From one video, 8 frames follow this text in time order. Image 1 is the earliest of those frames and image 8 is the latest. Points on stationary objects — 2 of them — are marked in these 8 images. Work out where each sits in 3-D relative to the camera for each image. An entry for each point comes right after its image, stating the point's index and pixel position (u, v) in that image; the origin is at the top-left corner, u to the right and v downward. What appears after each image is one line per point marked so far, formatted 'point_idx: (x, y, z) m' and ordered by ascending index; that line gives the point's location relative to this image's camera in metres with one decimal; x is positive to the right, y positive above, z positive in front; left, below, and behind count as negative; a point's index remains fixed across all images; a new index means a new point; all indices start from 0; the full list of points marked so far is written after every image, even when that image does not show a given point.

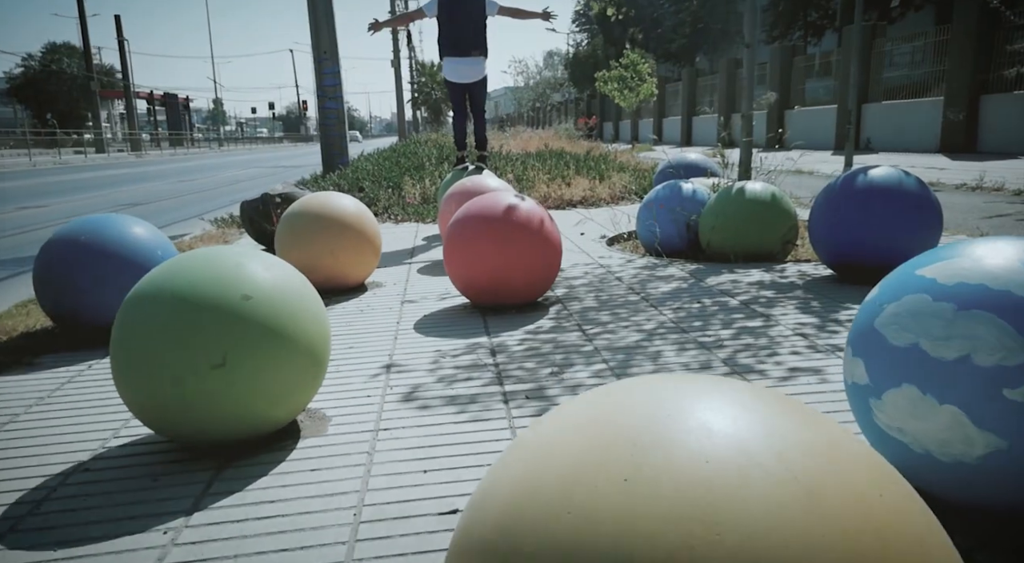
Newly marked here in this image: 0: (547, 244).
0: (+0.2, +0.3, +4.9) m
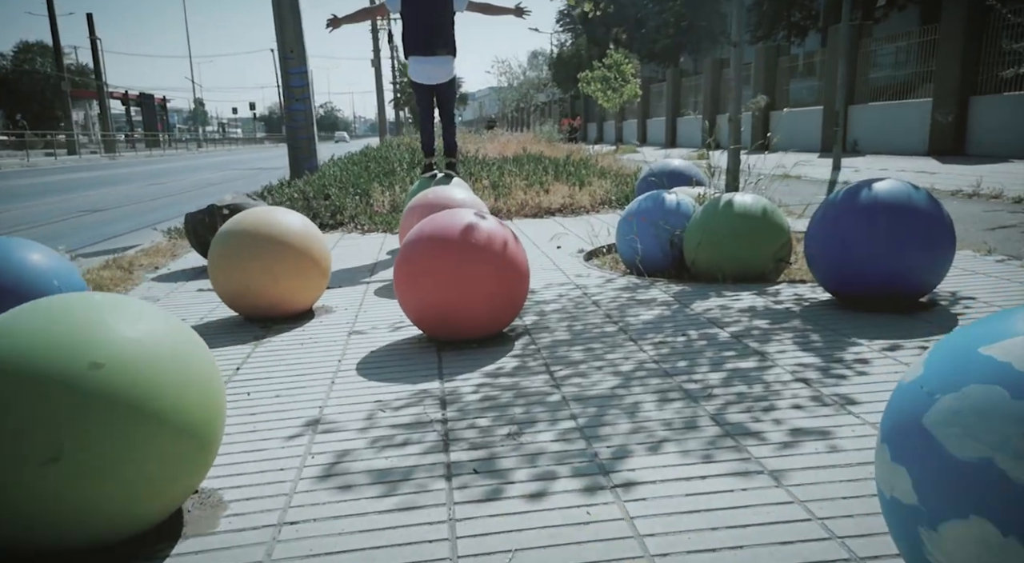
0: (0.0, +0.1, +4.3) m
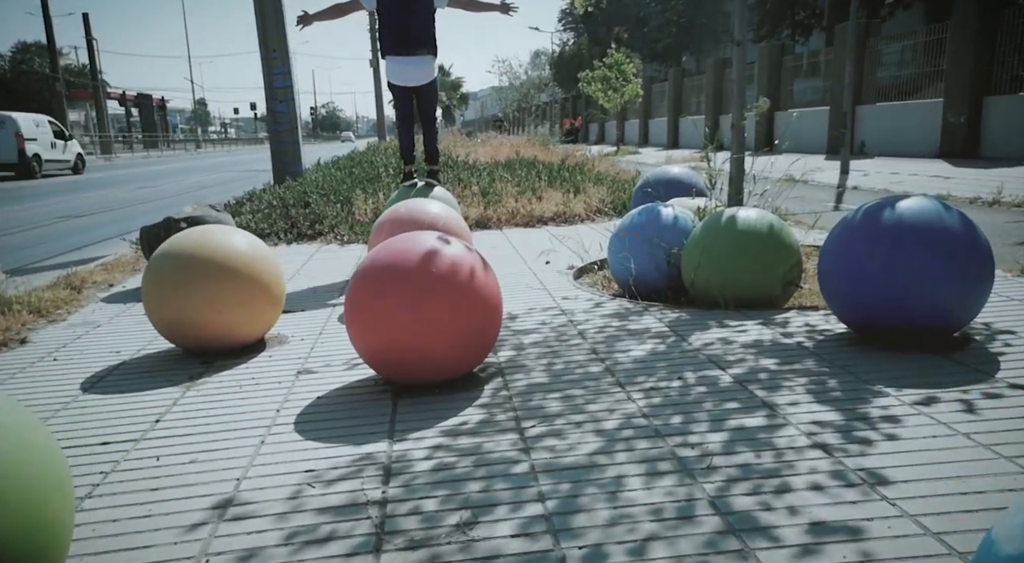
0: (-0.2, -0.1, +3.8) m
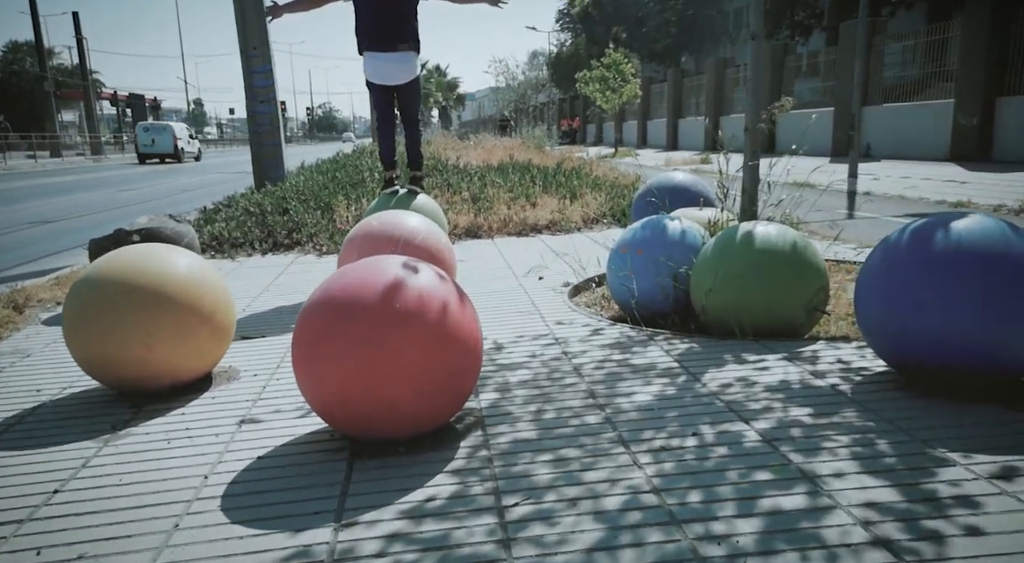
0: (-0.2, -0.2, +3.1) m
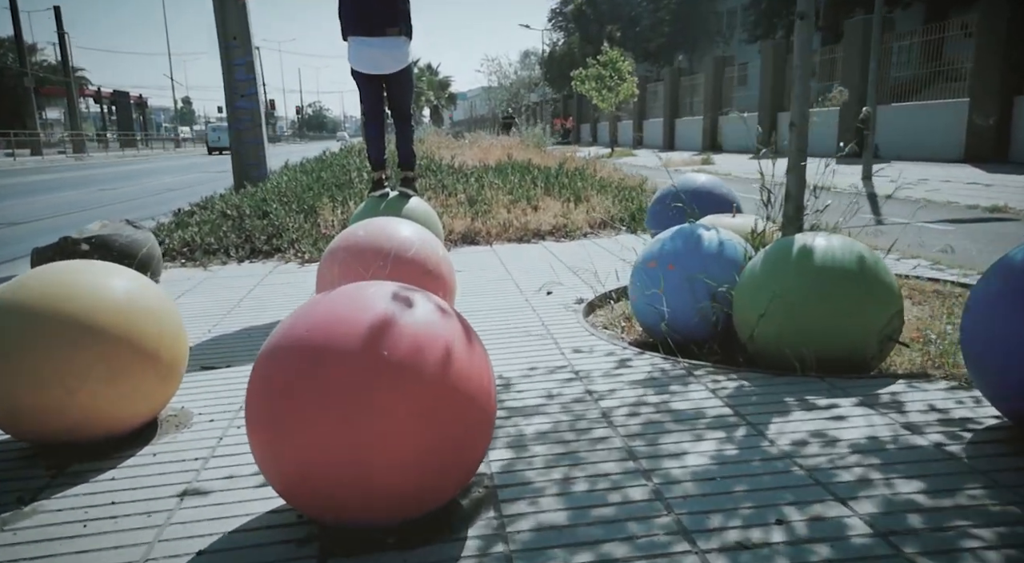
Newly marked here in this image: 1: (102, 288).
0: (-0.2, -0.4, +2.4) m
1: (-1.8, 0.0, +3.1) m
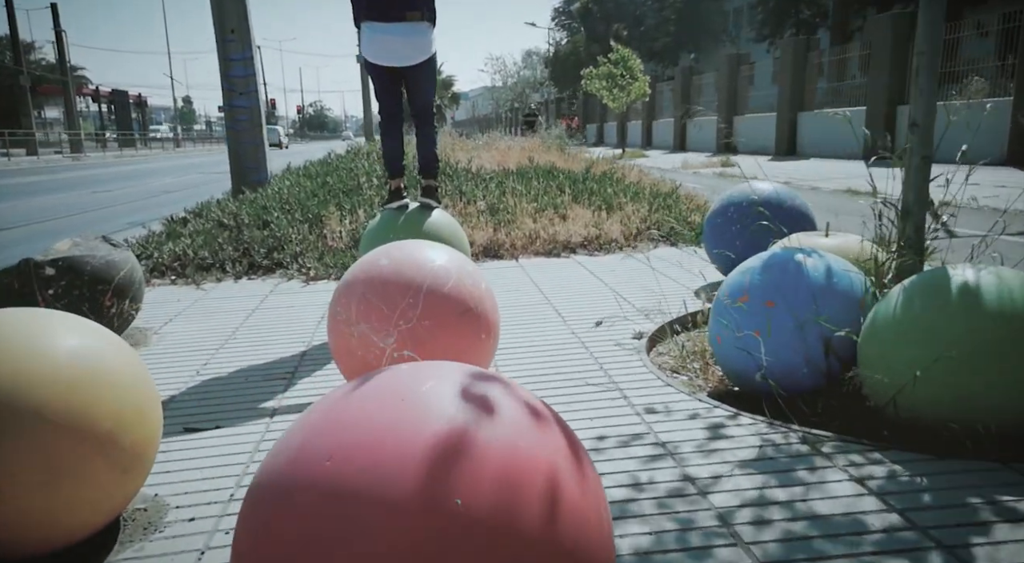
0: (+0.1, -0.6, +1.5) m
1: (-1.5, -0.2, +2.3) m
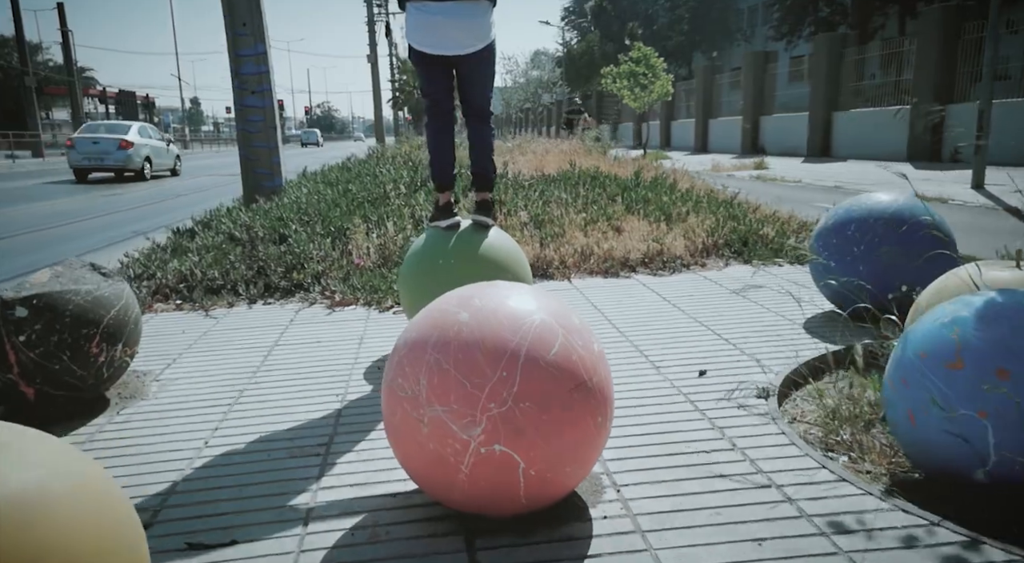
0: (+0.6, -0.8, +0.5) m
1: (-1.0, -0.4, +1.3) m
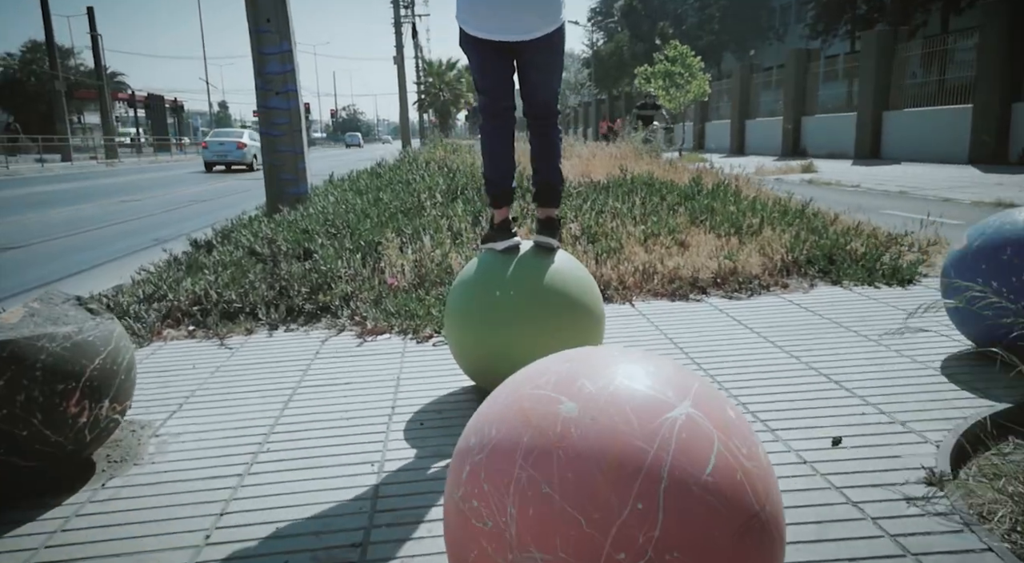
0: (+0.8, -0.9, -0.4) m
1: (-0.8, -0.6, +0.5) m
